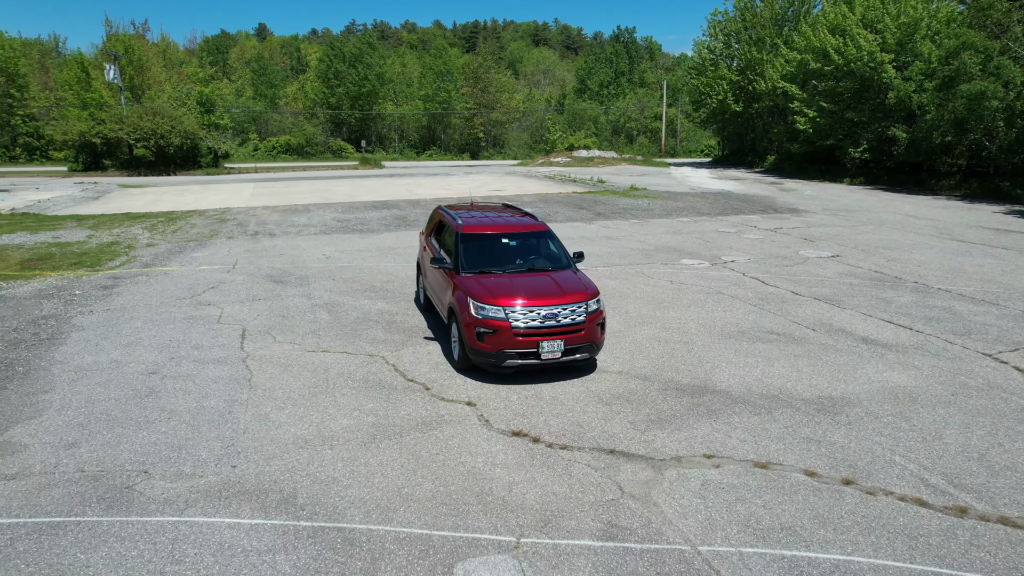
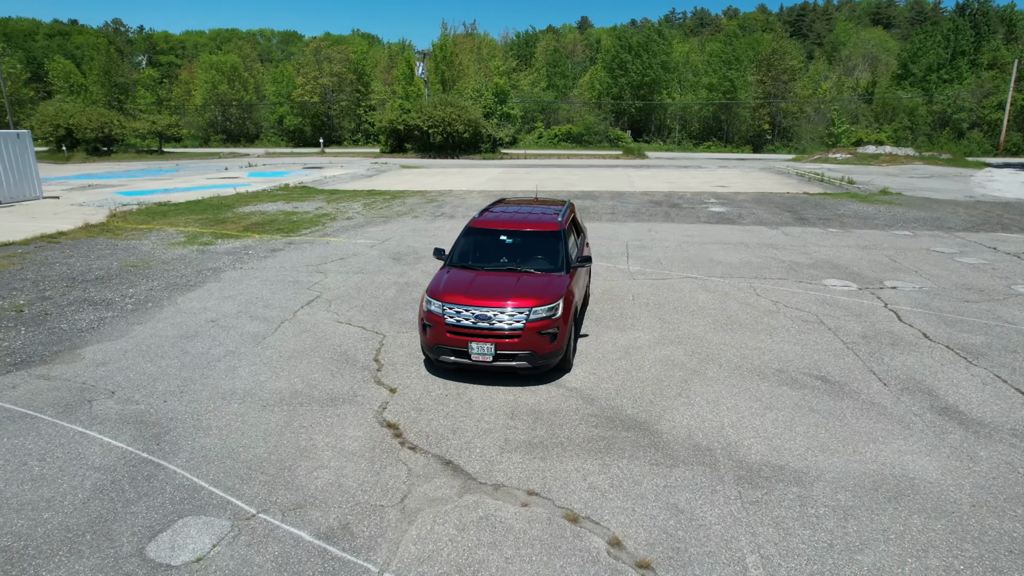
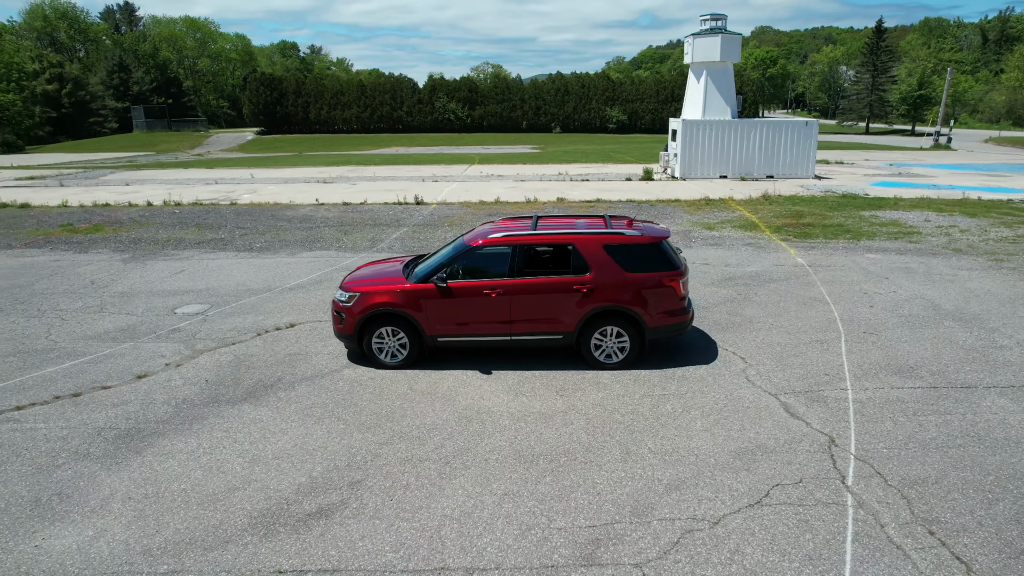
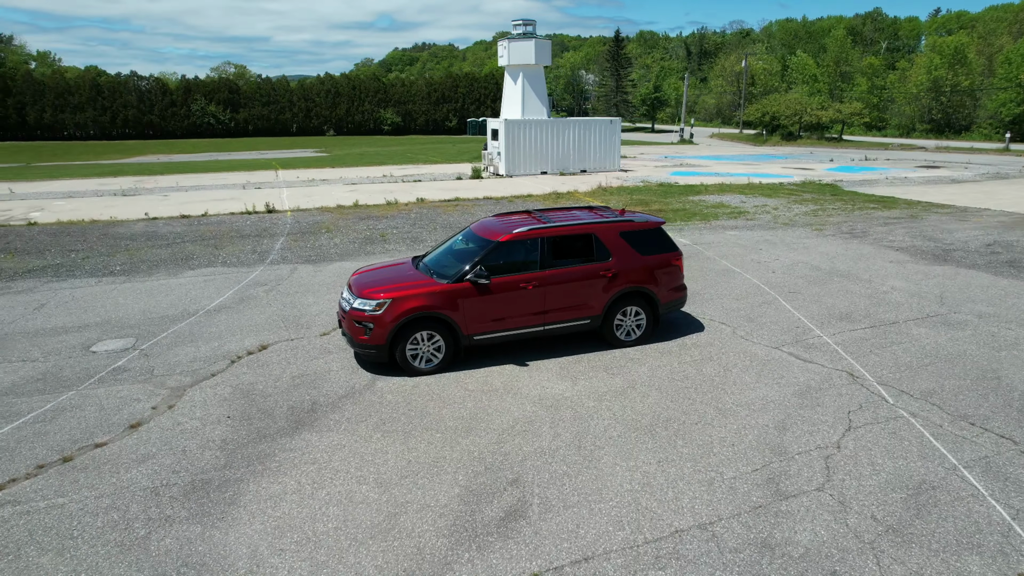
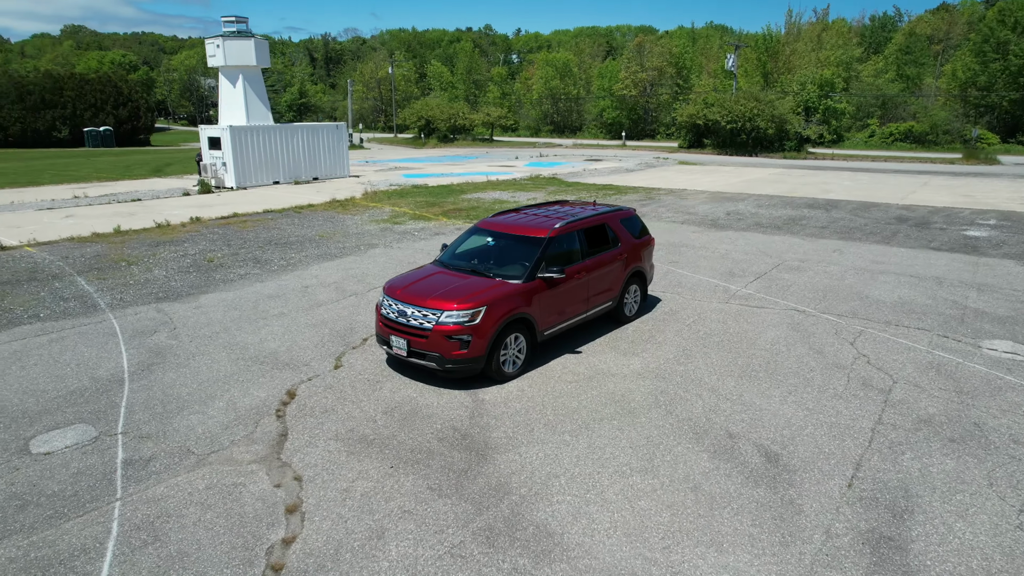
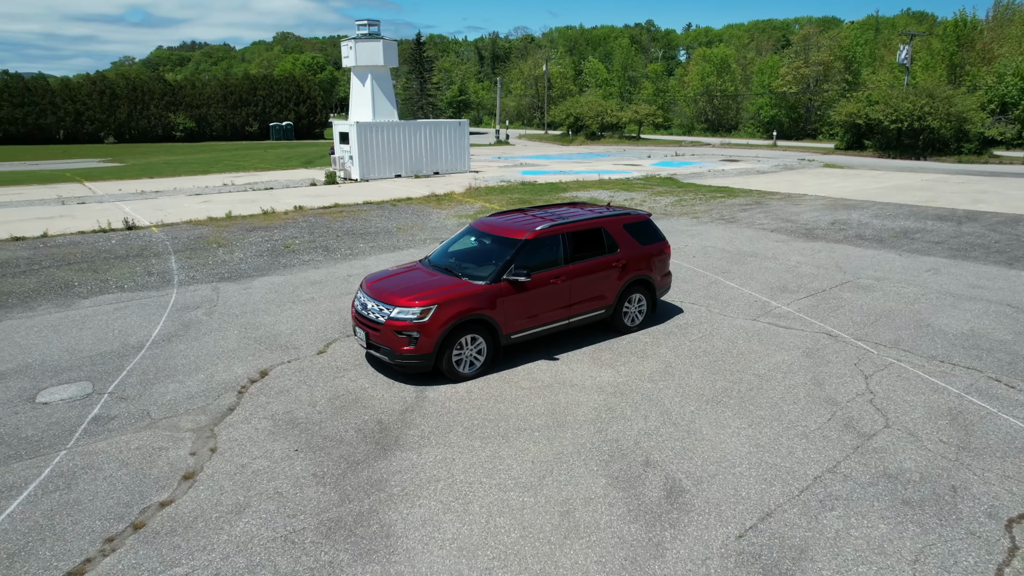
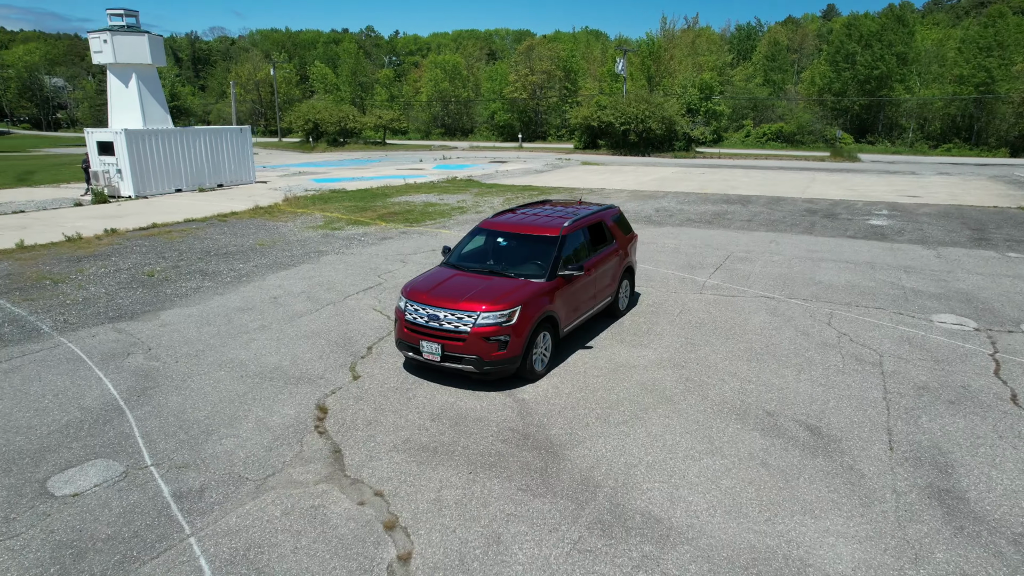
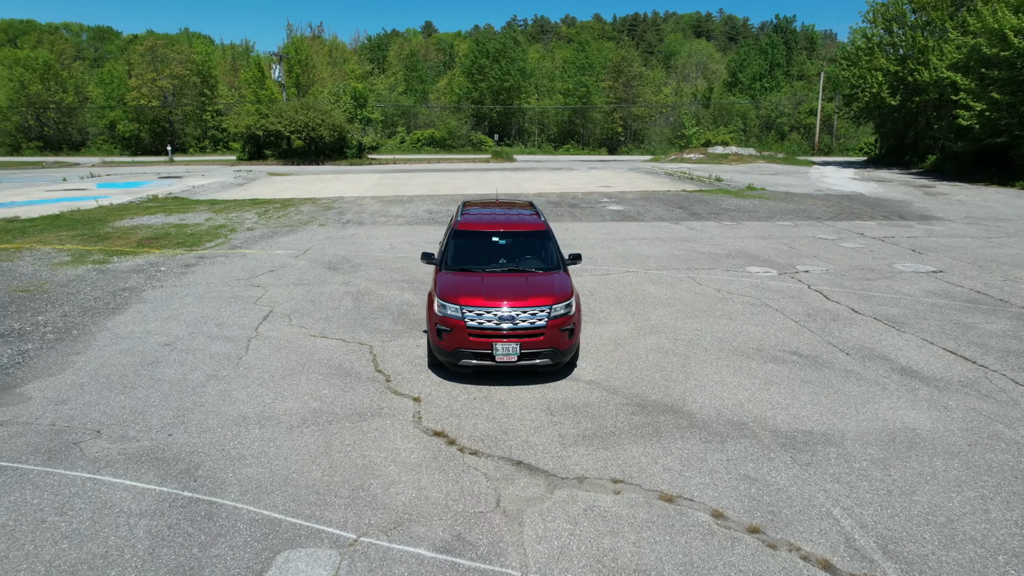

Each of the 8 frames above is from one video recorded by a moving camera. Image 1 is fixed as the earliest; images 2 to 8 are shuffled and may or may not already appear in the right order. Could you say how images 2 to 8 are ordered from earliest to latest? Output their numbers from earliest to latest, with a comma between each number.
8, 2, 7, 5, 6, 4, 3
